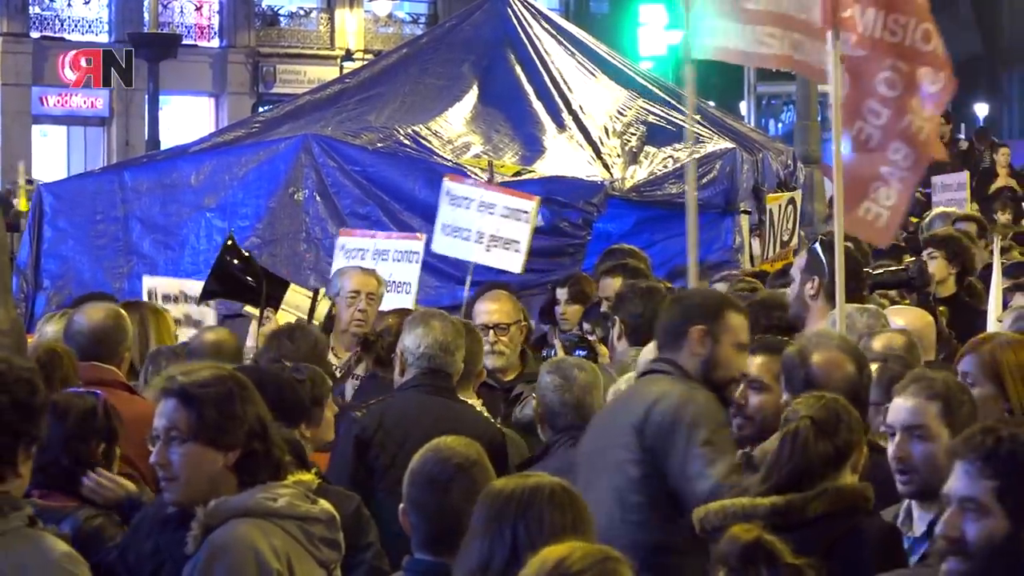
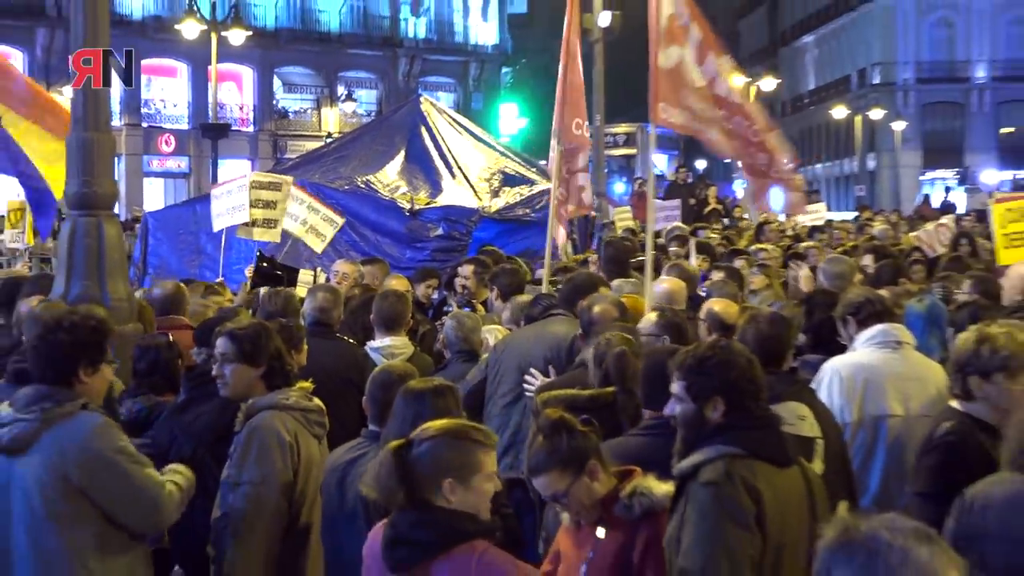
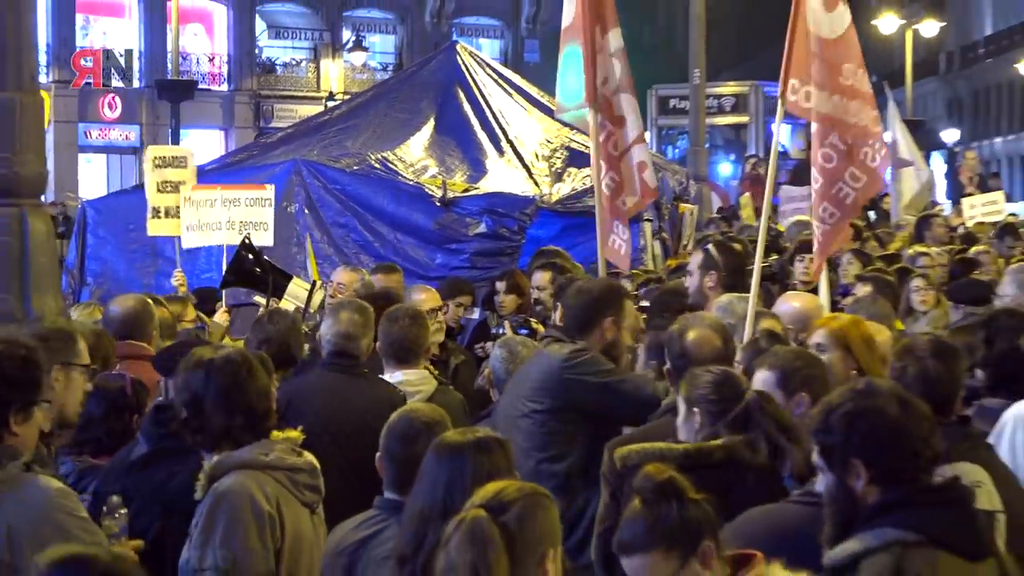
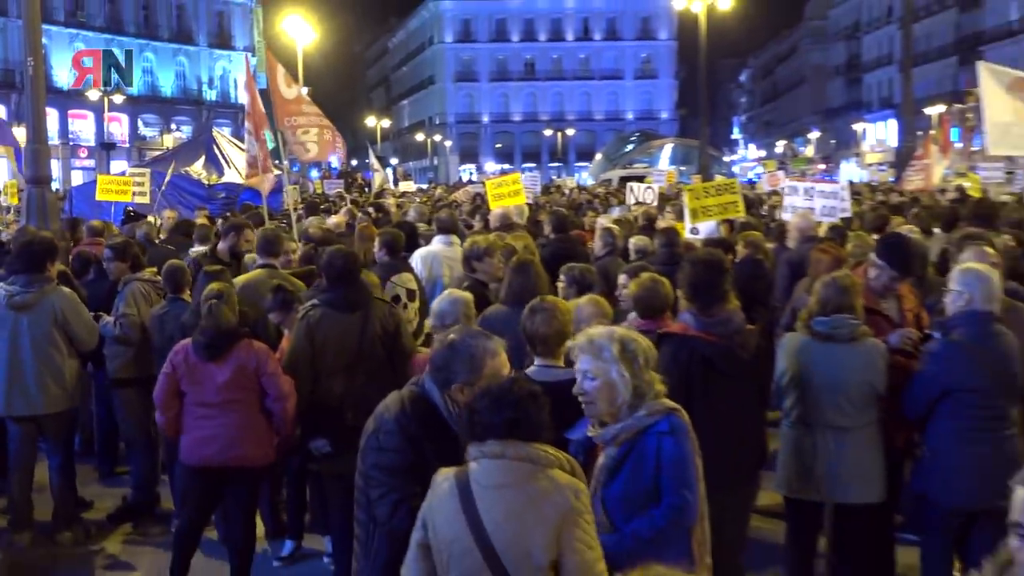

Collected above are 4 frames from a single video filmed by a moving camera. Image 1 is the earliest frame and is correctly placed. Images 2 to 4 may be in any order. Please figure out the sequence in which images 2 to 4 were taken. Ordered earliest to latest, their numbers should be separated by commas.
3, 2, 4
